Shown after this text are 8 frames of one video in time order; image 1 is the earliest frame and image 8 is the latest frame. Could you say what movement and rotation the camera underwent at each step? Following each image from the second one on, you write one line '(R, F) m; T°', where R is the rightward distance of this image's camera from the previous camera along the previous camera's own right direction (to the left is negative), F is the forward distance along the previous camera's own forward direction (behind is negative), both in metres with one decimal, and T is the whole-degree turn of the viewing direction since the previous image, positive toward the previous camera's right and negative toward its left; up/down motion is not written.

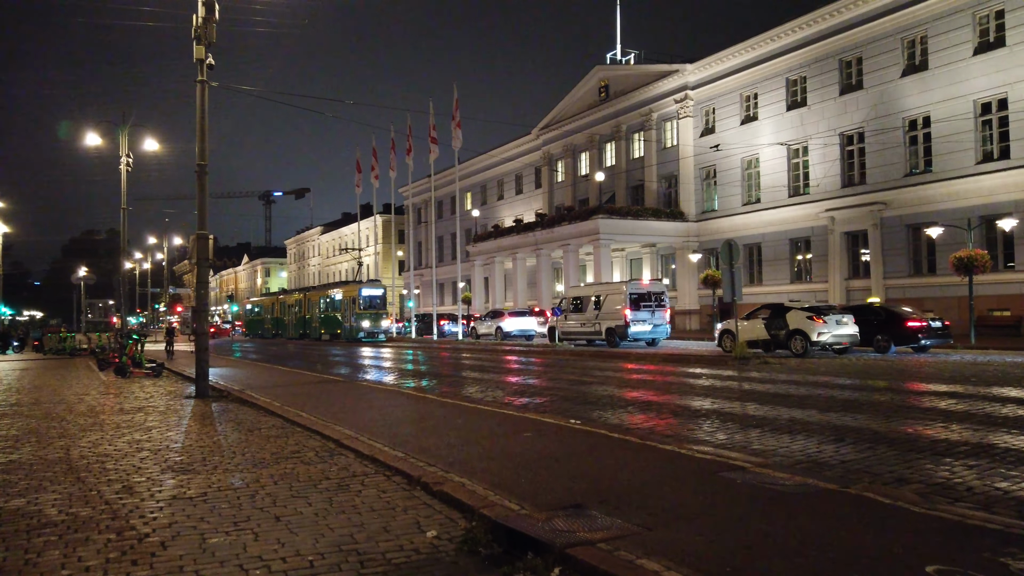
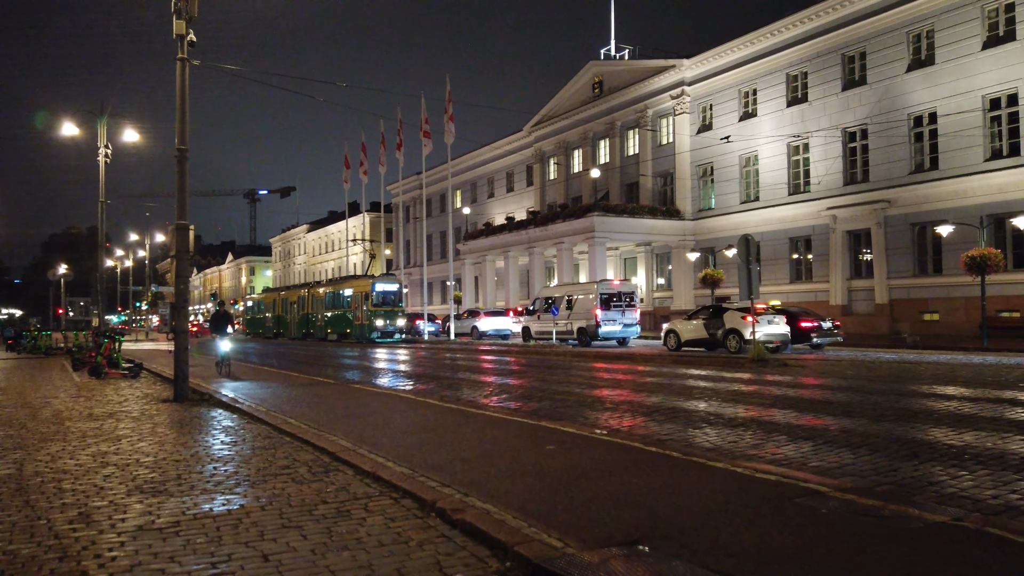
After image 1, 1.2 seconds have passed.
(-0.4, +1.2) m; +1°
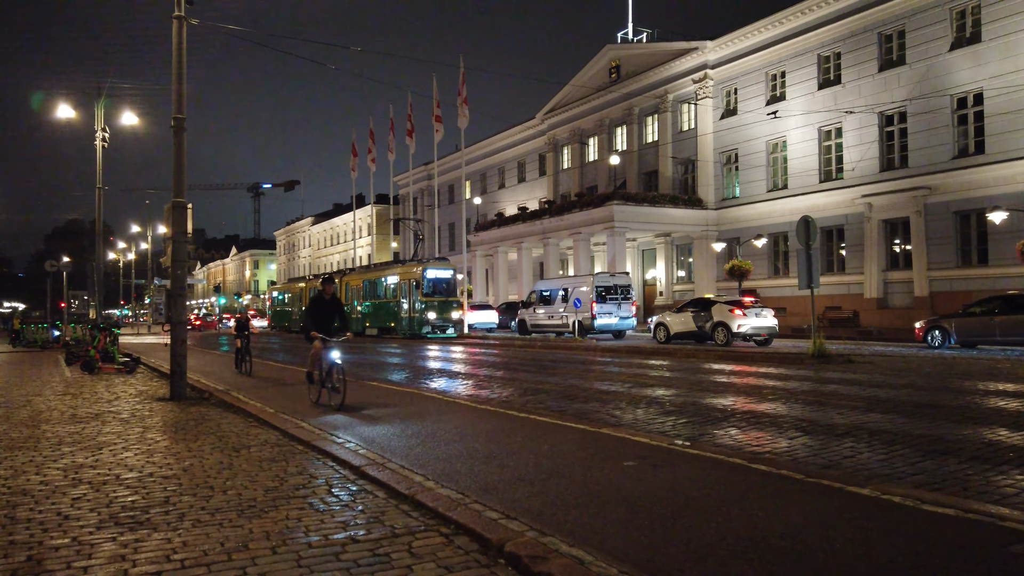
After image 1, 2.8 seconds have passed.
(-0.6, +1.7) m; 0°
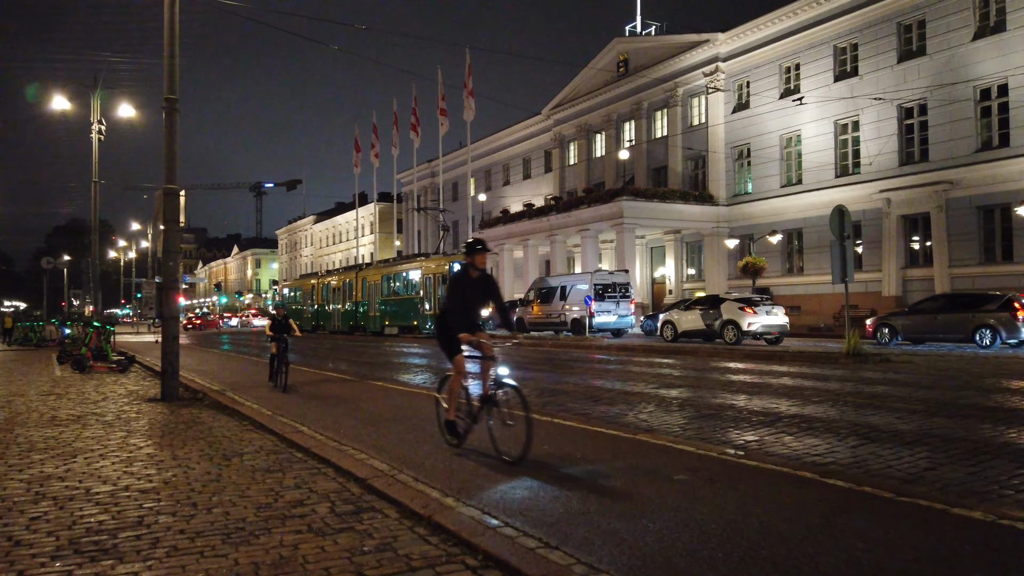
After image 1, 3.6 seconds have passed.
(-0.2, +1.0) m; 0°
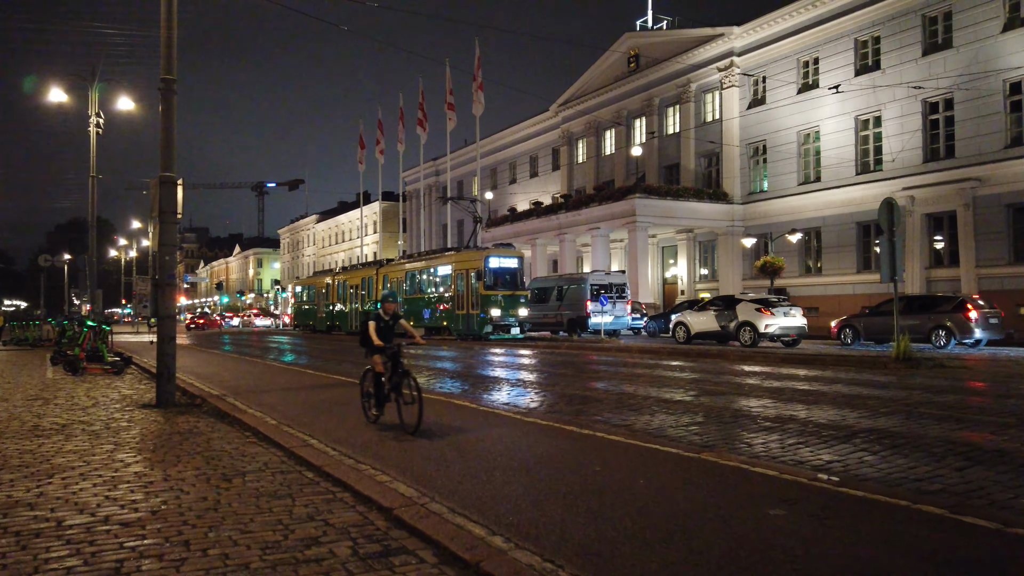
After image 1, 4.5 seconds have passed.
(-0.4, +1.1) m; 0°
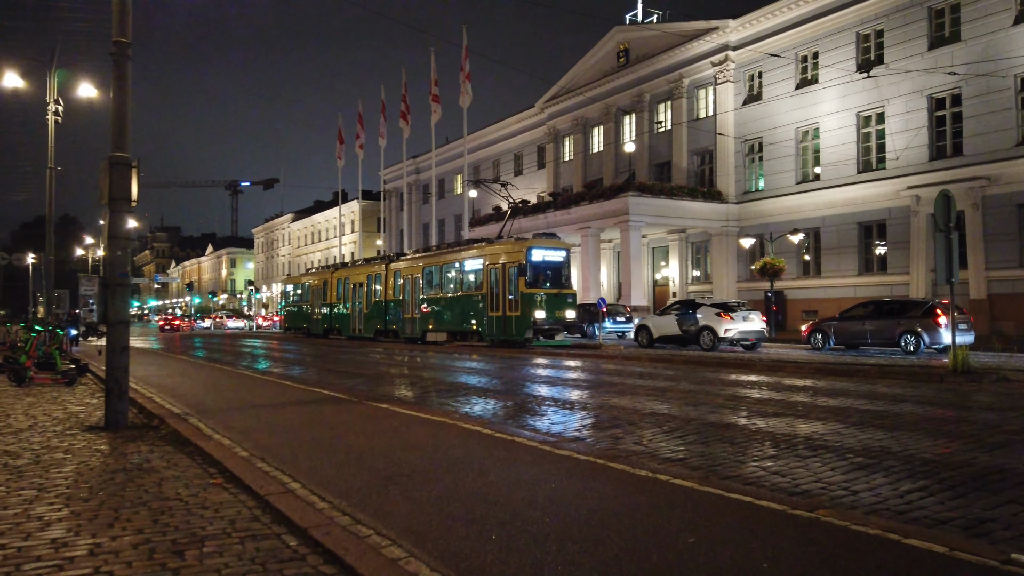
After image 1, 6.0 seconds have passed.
(-0.5, +1.7) m; +2°
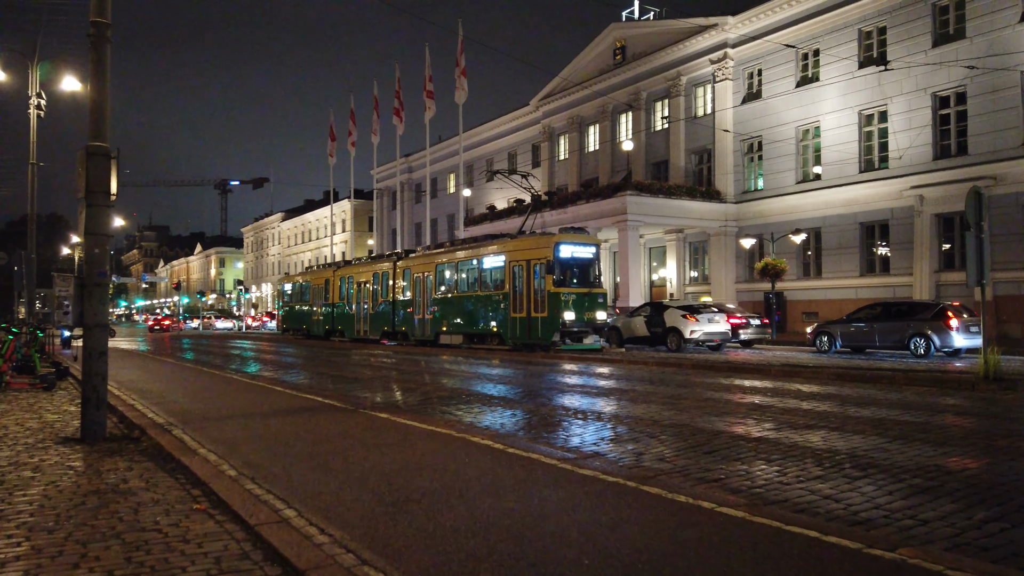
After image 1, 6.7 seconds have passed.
(-0.2, +0.7) m; +1°
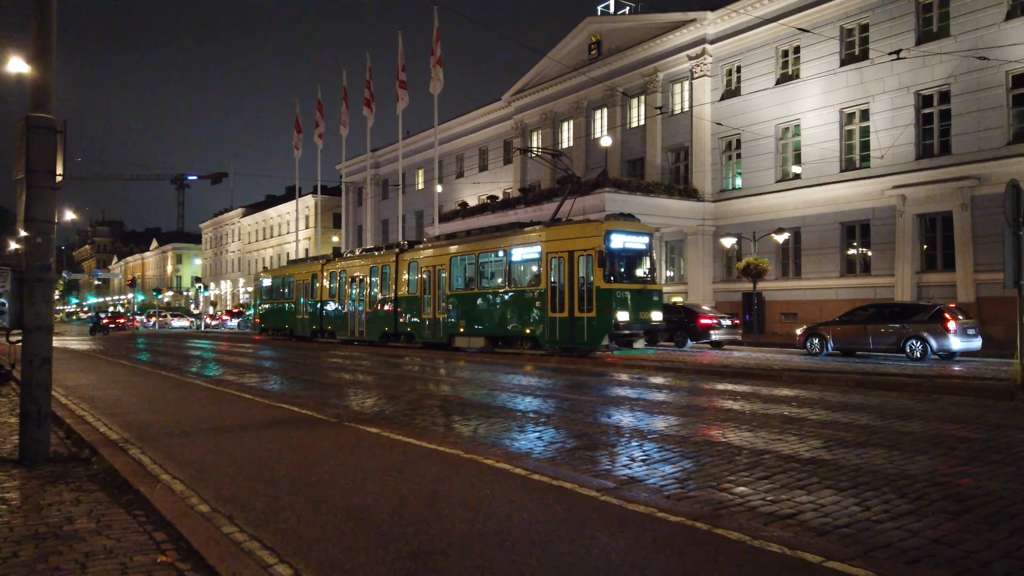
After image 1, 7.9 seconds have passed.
(-0.5, +1.1) m; +3°
